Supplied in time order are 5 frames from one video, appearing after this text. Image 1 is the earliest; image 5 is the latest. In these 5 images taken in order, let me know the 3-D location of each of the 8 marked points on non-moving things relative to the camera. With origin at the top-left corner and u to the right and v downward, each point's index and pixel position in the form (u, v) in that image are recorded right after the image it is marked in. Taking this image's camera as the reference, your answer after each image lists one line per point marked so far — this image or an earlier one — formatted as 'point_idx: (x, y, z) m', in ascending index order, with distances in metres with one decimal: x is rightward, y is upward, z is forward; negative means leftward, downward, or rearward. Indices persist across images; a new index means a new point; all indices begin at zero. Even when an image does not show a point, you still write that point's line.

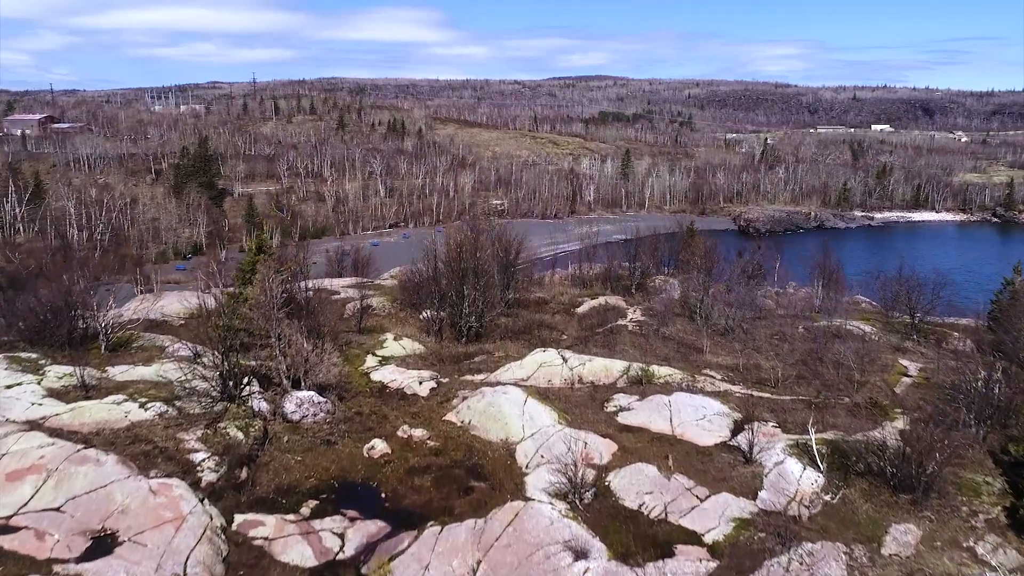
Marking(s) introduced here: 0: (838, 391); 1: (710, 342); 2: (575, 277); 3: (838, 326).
0: (+5.1, -1.6, +9.8) m
1: (+3.7, -1.0, +11.6) m
2: (+1.8, +0.2, +17.1) m
3: (+6.6, -0.8, +12.7) m
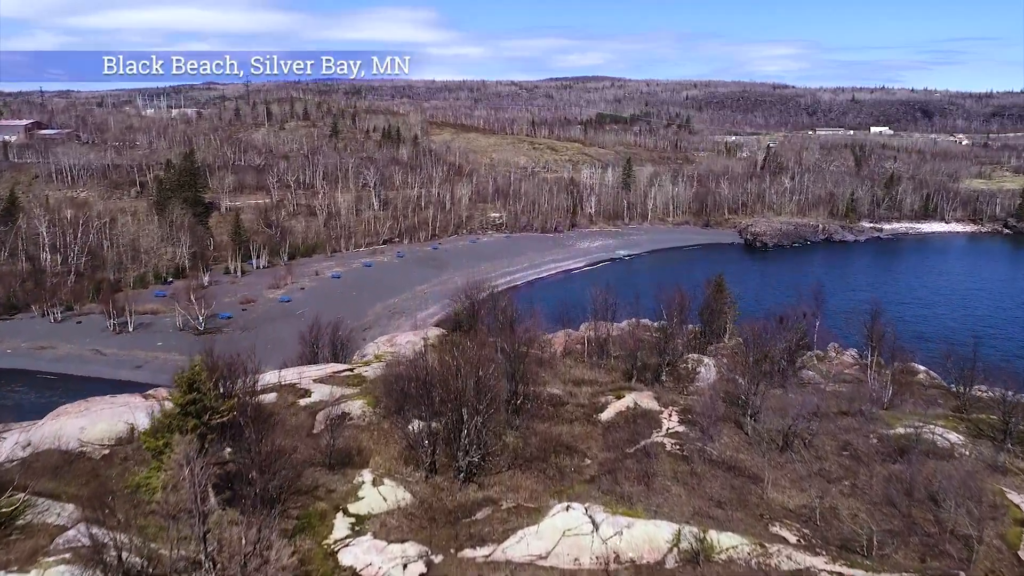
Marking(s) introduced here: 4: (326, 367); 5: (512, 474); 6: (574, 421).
0: (+5.2, -3.3, +7.5) m
1: (+3.9, -2.7, +9.4) m
2: (+1.9, -1.4, +14.8) m
3: (+6.8, -2.4, +10.4) m
4: (-3.6, -1.5, +12.1) m
5: (0.0, -2.6, +8.9) m
6: (+1.0, -2.2, +10.4) m
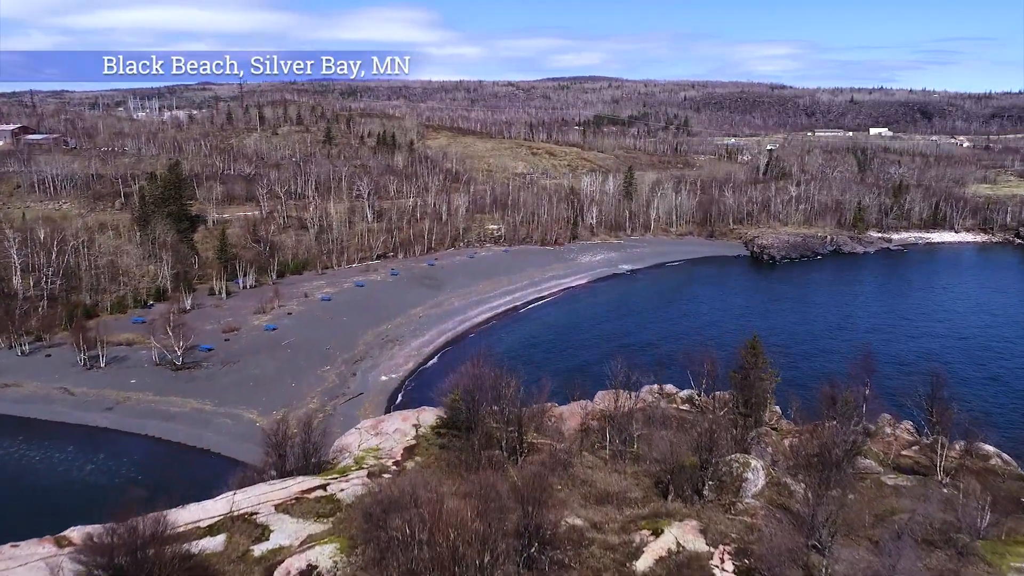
0: (+5.4, -4.7, +5.3) m
1: (+4.0, -4.2, +7.2) m
2: (+2.0, -2.9, +12.6) m
3: (+6.9, -3.9, +8.3) m
4: (-3.4, -3.0, +9.9) m
5: (+0.2, -4.1, +6.7) m
6: (+1.2, -3.7, +8.2) m
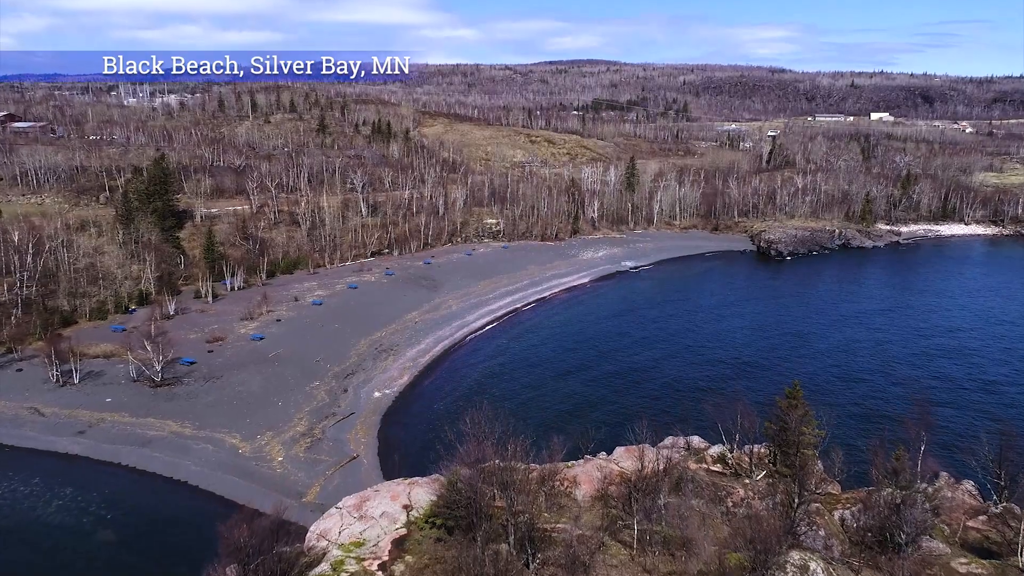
0: (+5.6, -5.8, +3.6) m
1: (+4.2, -5.2, +5.4) m
2: (+2.1, -3.8, +10.8) m
3: (+7.1, -4.9, +6.5) m
4: (-3.3, -4.0, +8.0) m
5: (+0.3, -5.1, +4.9) m
6: (+1.3, -4.7, +6.4) m
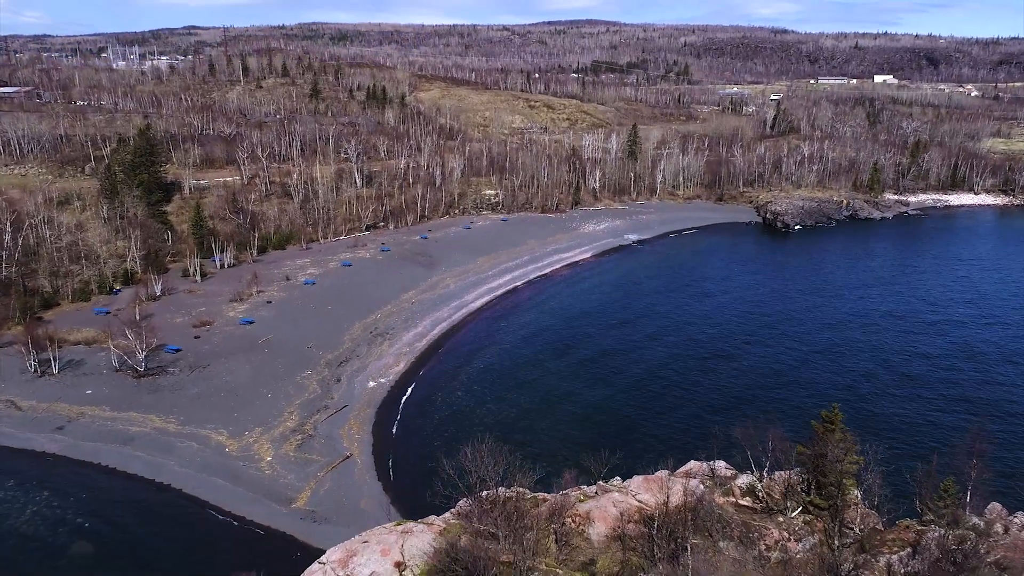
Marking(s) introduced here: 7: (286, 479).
0: (+5.7, -6.5, +2.5) m
1: (+4.3, -5.8, +4.3) m
2: (+2.2, -4.1, +9.6) m
3: (+7.2, -5.4, +5.4) m
4: (-3.2, -4.4, +6.8) m
5: (+0.4, -5.7, +3.7) m
6: (+1.4, -5.2, +5.2) m
7: (-7.2, -6.1, +20.0) m
